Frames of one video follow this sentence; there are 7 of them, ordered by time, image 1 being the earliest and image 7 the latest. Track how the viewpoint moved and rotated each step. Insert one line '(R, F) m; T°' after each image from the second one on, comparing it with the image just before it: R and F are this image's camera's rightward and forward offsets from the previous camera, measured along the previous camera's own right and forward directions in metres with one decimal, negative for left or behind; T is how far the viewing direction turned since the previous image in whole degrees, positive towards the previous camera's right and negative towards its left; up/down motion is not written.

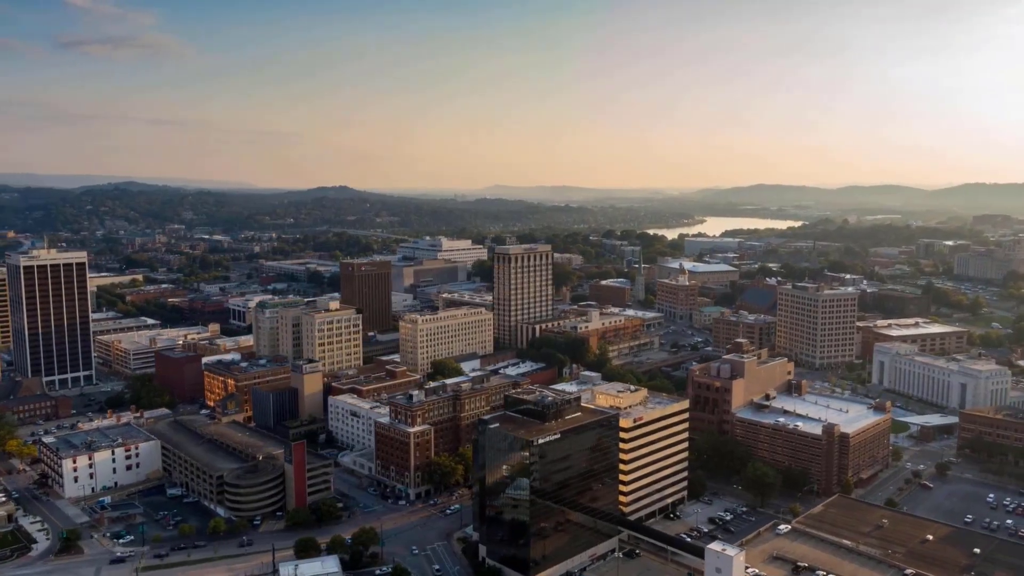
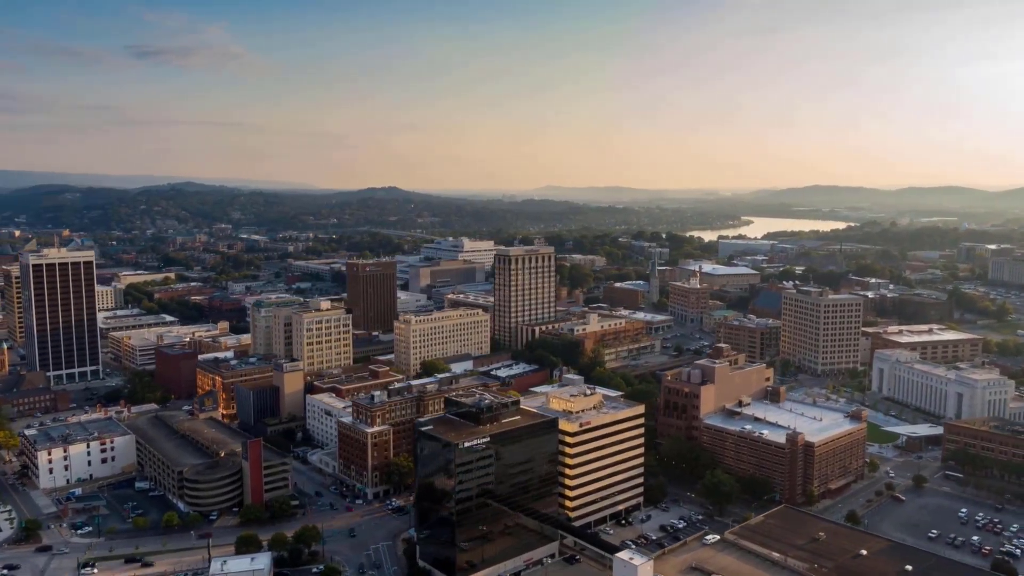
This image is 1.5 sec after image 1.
(+5.0, +0.3) m; -4°
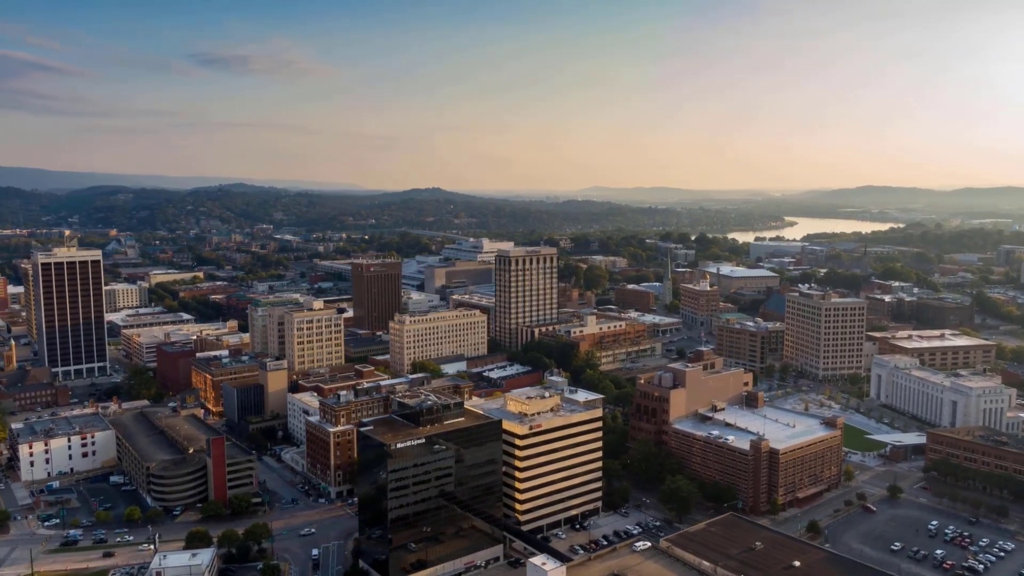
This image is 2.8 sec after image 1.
(+4.6, +0.3) m; -3°
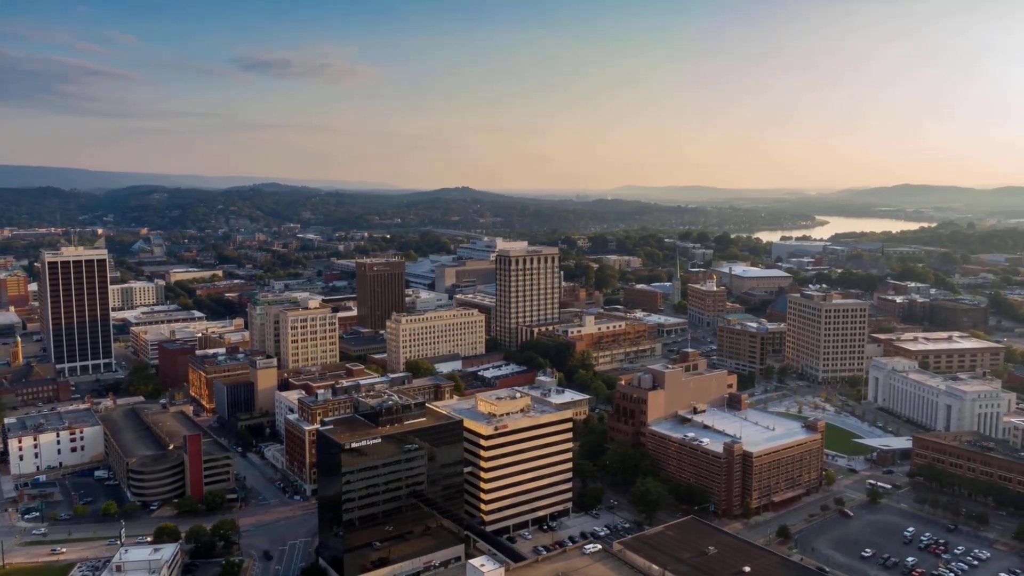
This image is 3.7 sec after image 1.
(+3.2, +0.2) m; -2°
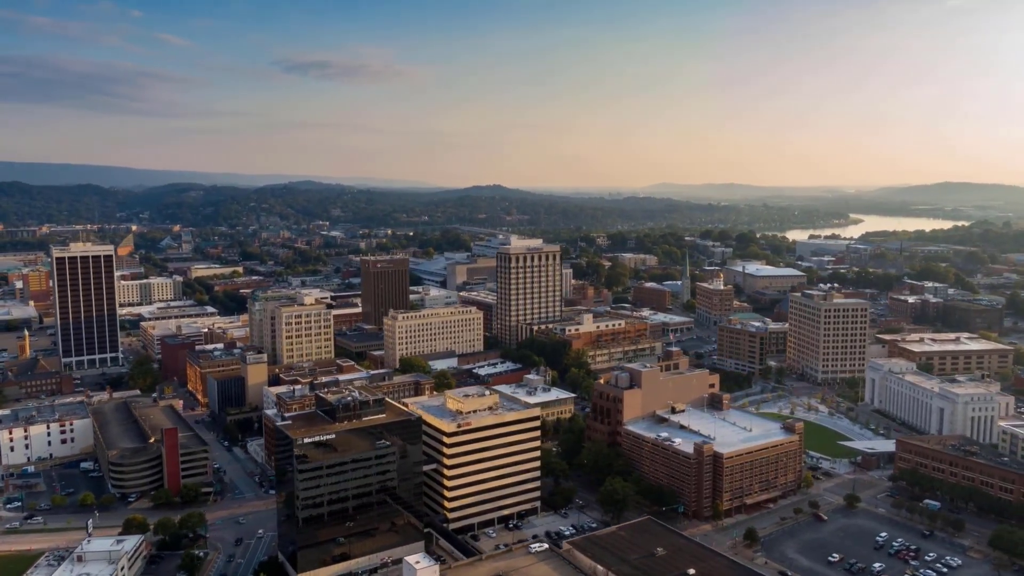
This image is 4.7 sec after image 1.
(+3.3, +0.2) m; -2°
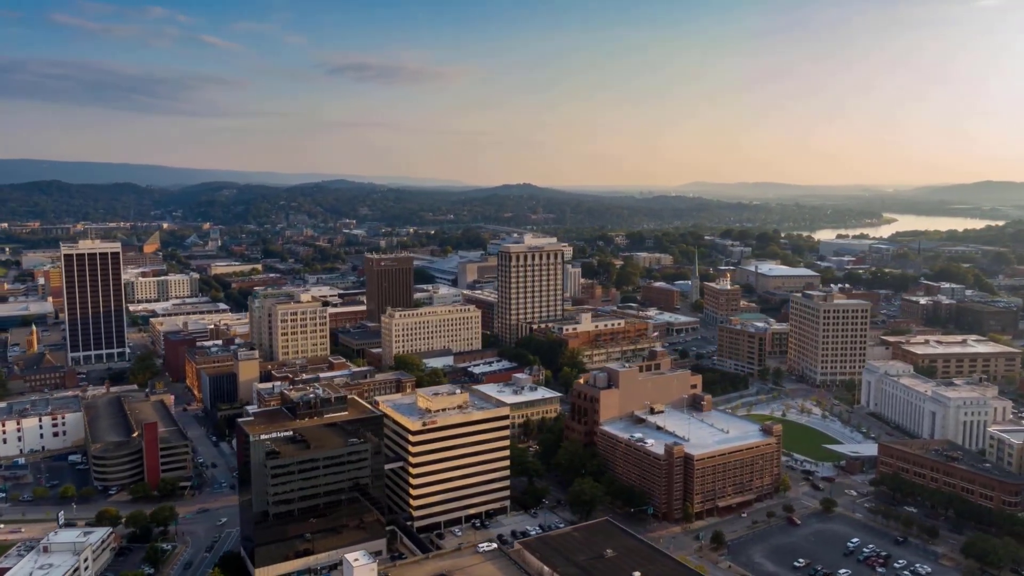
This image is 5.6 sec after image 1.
(+3.2, +0.2) m; -2°
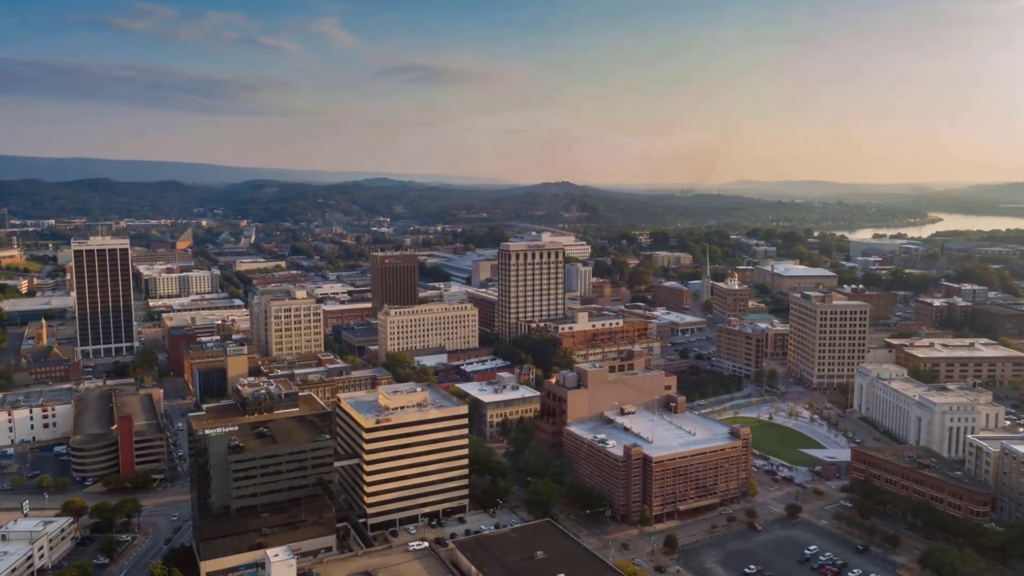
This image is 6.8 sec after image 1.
(+4.2, +0.3) m; -3°
